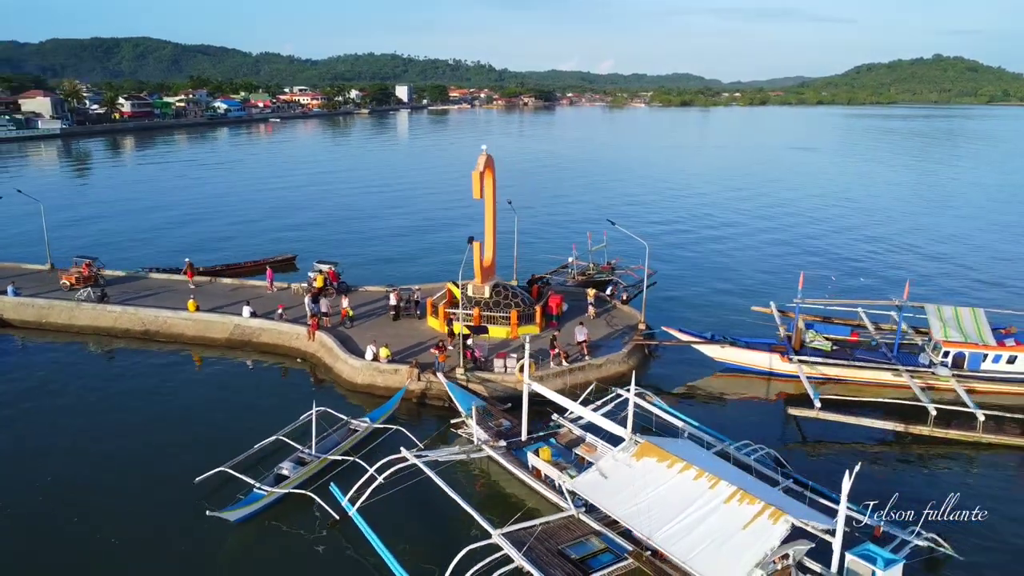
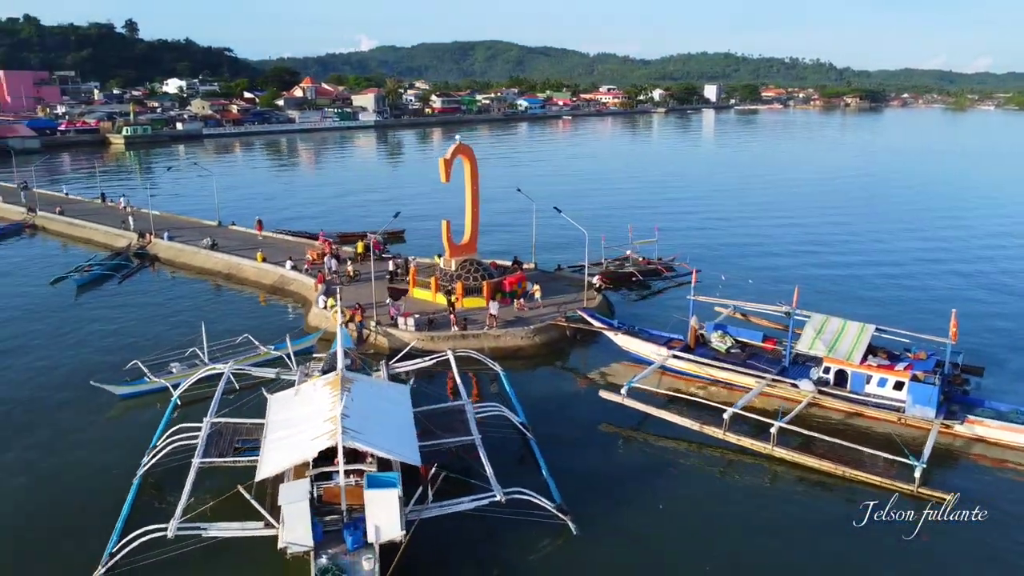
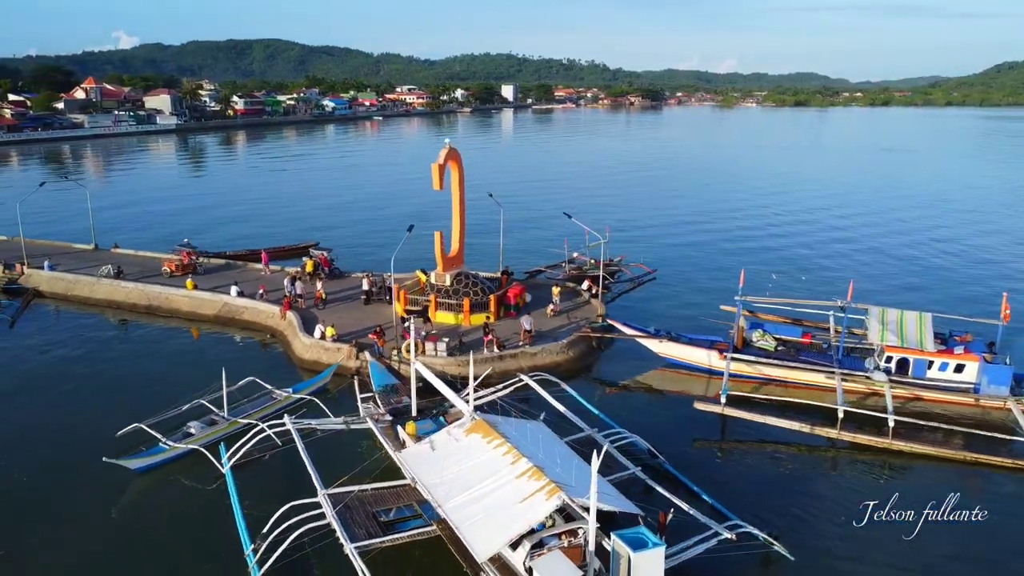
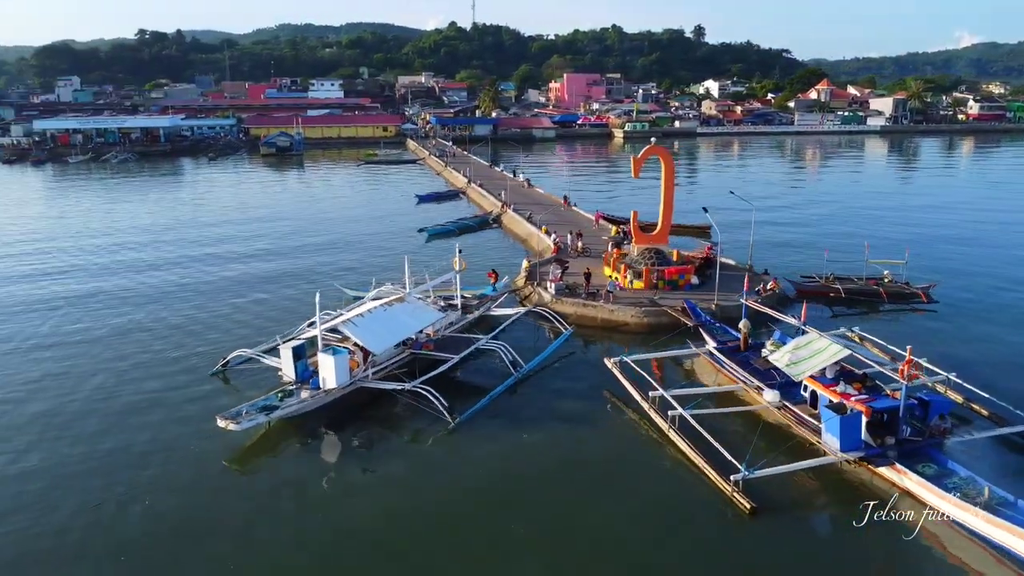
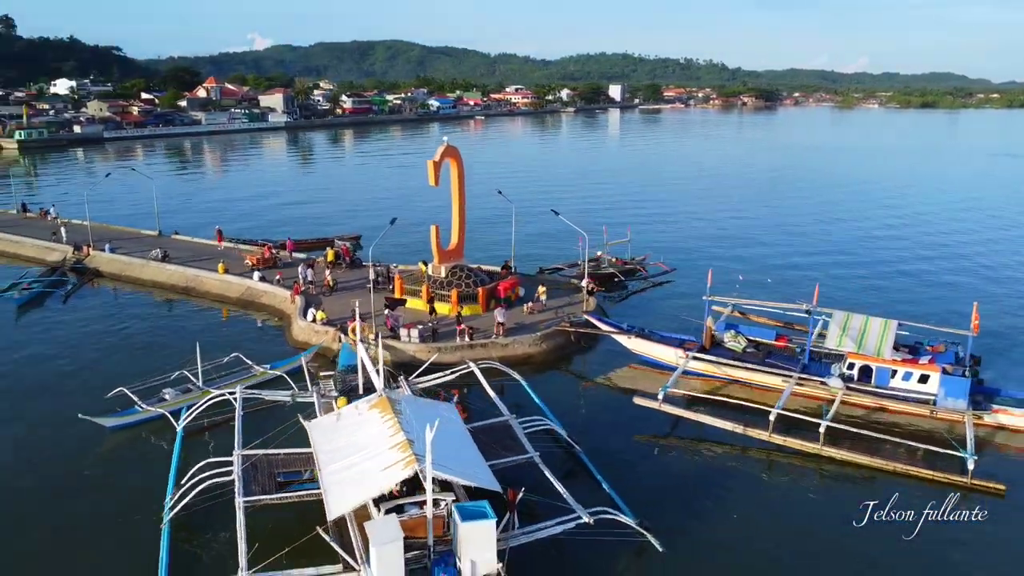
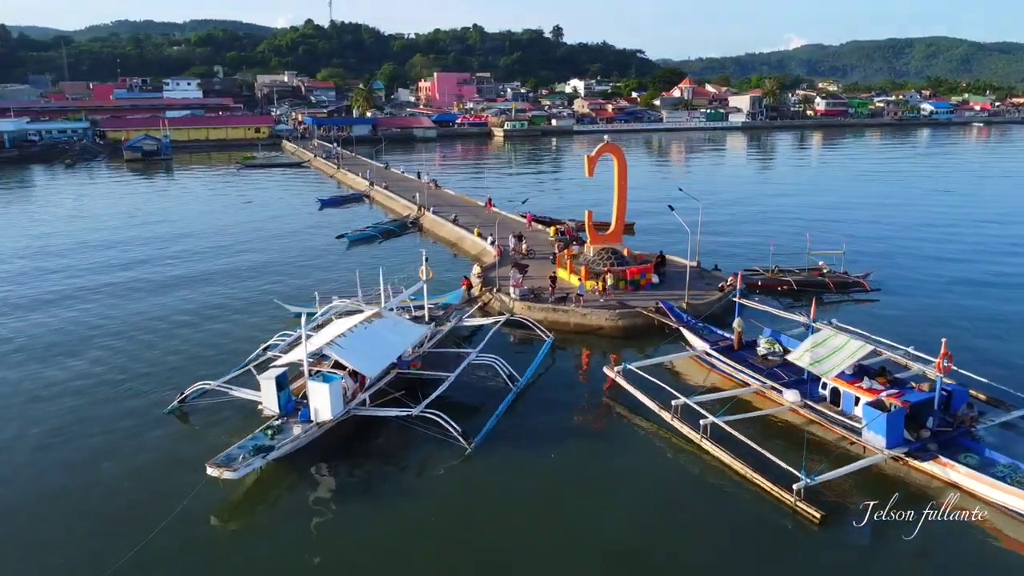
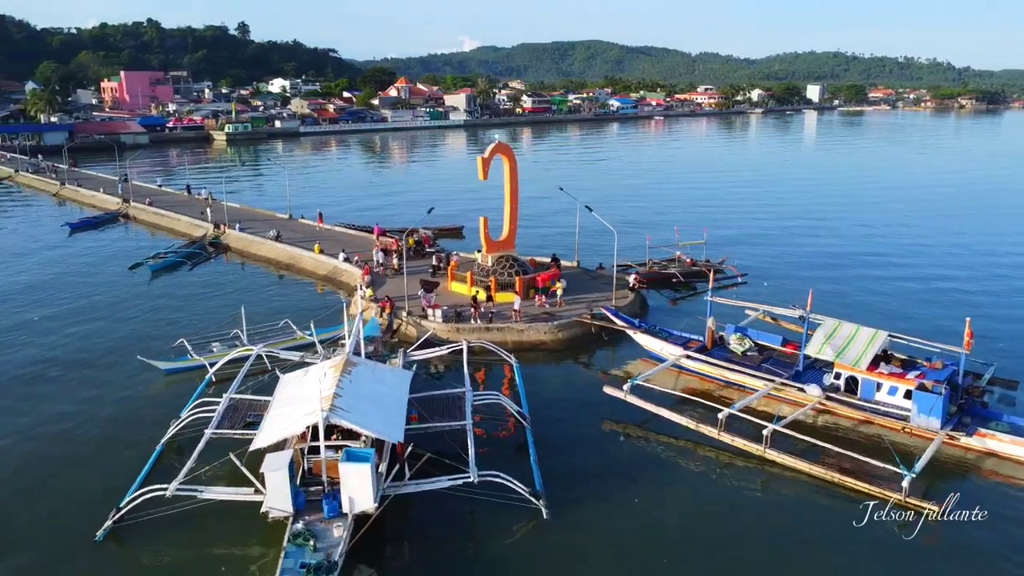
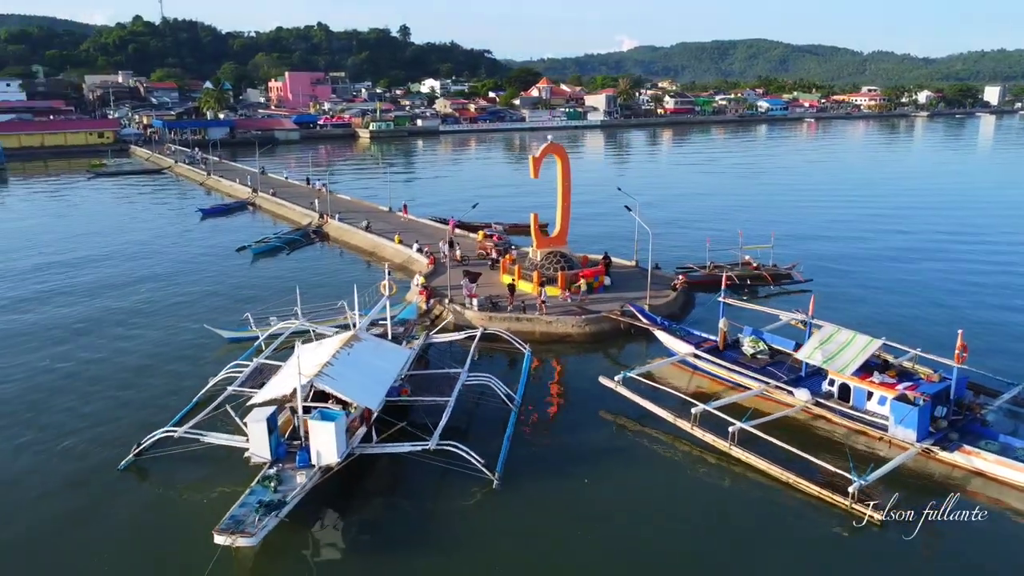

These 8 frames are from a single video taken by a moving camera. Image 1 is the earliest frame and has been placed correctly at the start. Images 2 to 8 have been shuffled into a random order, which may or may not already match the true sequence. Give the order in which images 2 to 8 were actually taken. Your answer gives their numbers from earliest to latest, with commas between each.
3, 5, 2, 7, 8, 6, 4
